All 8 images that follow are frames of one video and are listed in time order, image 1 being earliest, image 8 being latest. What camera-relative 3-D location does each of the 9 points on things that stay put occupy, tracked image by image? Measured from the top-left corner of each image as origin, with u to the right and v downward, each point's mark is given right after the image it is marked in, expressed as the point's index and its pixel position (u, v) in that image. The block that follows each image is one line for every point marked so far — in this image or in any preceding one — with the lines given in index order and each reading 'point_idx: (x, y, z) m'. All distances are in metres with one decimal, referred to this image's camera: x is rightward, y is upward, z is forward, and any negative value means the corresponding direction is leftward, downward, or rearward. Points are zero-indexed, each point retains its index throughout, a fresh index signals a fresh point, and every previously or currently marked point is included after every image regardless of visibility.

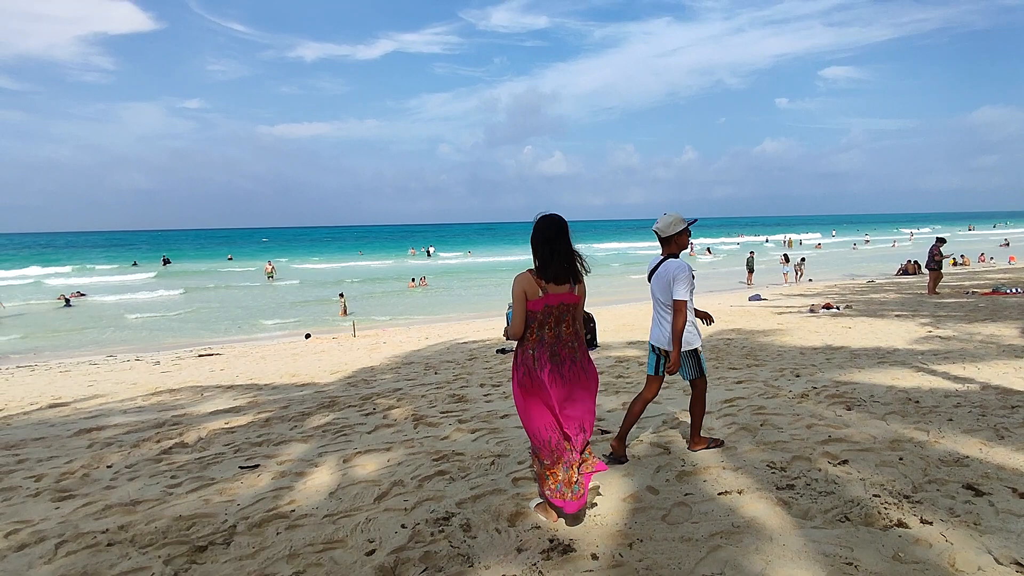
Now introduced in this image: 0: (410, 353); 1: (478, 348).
0: (-1.8, -1.1, +10.2) m
1: (-0.6, -1.0, +10.1) m
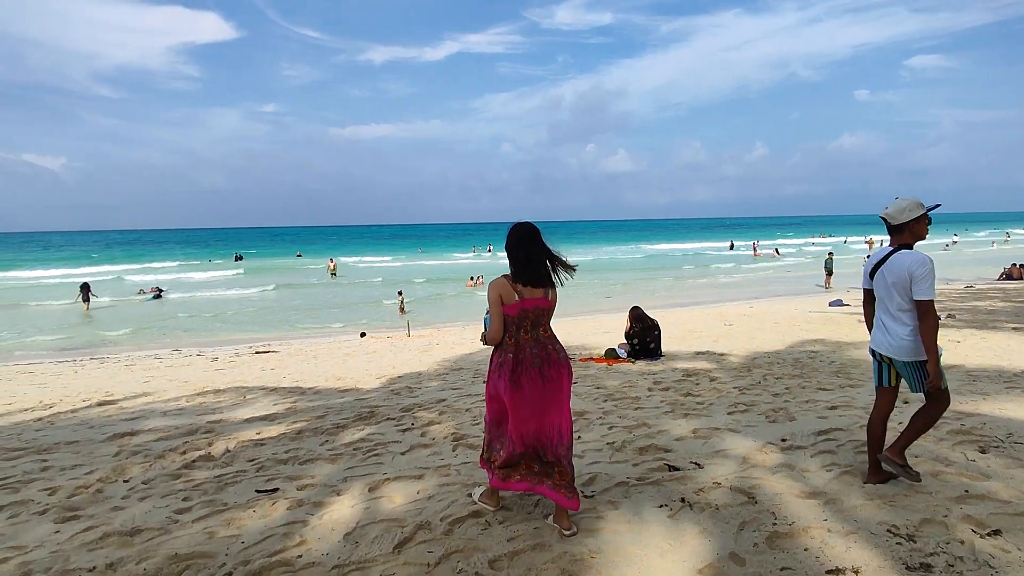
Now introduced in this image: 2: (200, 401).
0: (-0.8, -1.1, +9.7) m
1: (+0.3, -1.1, +9.5) m
2: (-3.7, -1.3, +7.1) m
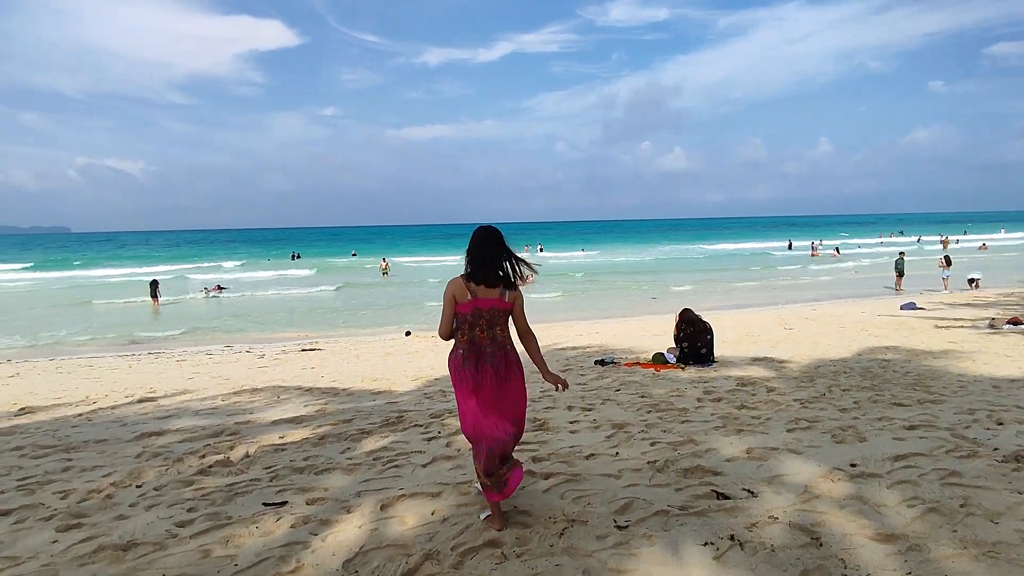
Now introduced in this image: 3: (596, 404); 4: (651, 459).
0: (-0.2, -1.1, +9.4) m
1: (+1.0, -1.1, +9.1) m
2: (-3.3, -1.3, +7.0) m
3: (+0.8, -1.1, +5.5) m
4: (+0.9, -1.1, +3.8) m
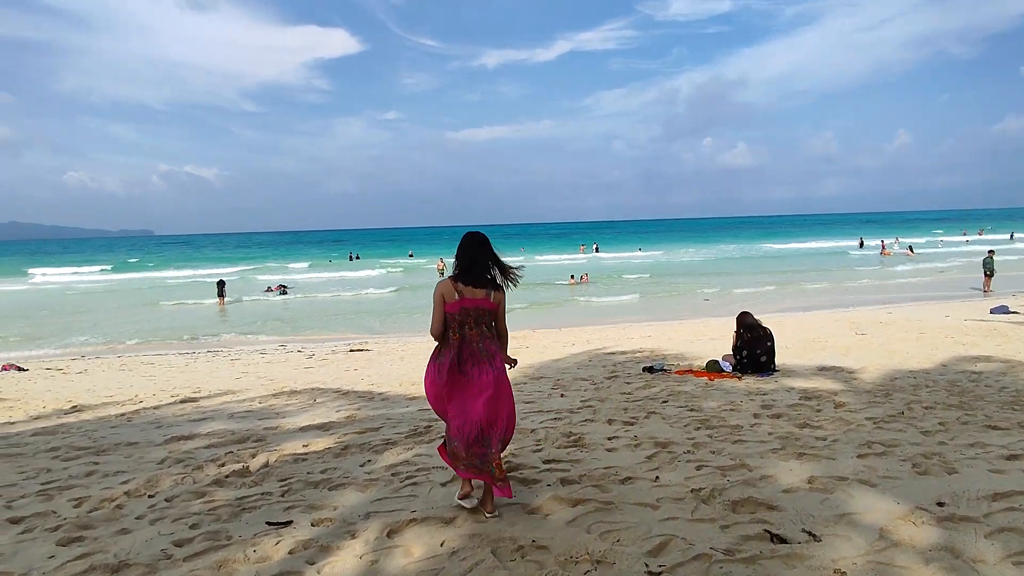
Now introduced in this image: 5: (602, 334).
0: (+0.5, -1.2, +9.0) m
1: (+1.6, -1.1, +8.6) m
2: (-2.8, -1.3, +6.9) m
3: (+1.1, -1.1, +5.1) m
4: (+1.0, -1.1, +3.4) m
5: (+2.2, -1.1, +14.1) m
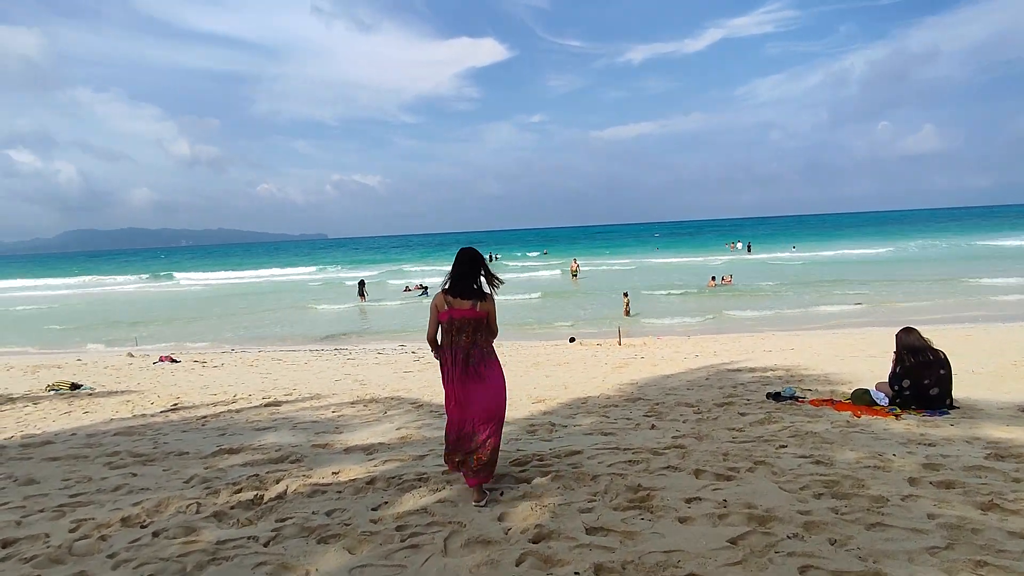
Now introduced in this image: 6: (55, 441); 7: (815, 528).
0: (+1.9, -1.2, +7.8) m
1: (+2.9, -1.2, +7.2) m
2: (-1.9, -1.4, +6.6) m
3: (+1.5, -1.2, +3.9) m
4: (+1.0, -1.2, +2.2) m
5: (+4.7, -1.2, +12.4) m
6: (-4.3, -1.4, +5.5) m
7: (+1.5, -1.2, +2.9) m
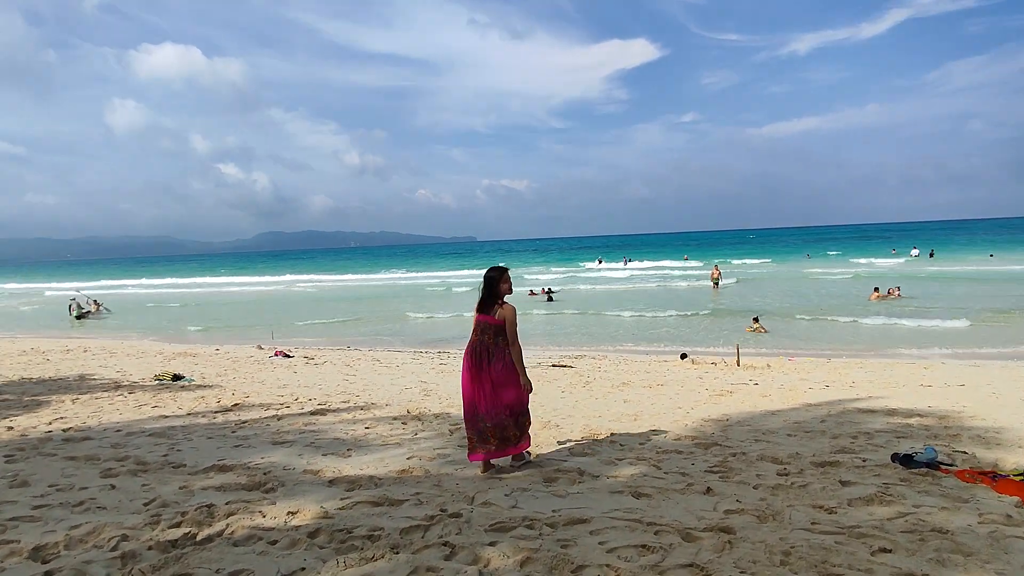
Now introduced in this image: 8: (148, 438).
0: (+2.6, -1.4, +6.4) m
1: (+3.4, -1.3, +5.5) m
2: (-1.4, -1.4, +6.1) m
3: (+1.3, -1.3, +2.6) m
4: (+0.4, -1.3, +1.1) m
5: (+6.4, -1.5, +10.1) m
6: (-4.0, -1.4, +5.6) m
7: (+1.0, -1.3, +1.7) m
8: (-3.4, -1.4, +5.6) m
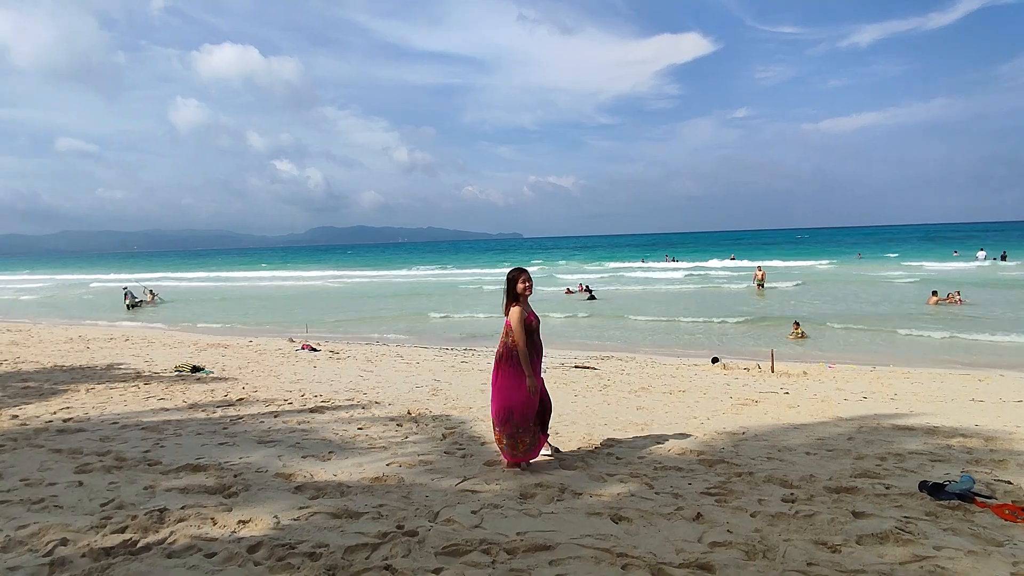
0: (+2.6, -1.4, +5.9) m
1: (+3.3, -1.4, +4.9) m
2: (-1.4, -1.4, +5.8) m
3: (+1.0, -1.3, +2.2) m
4: (0.0, -1.3, +0.8) m
5: (+6.7, -1.5, +9.3) m
6: (-4.0, -1.3, +5.6) m
7: (+0.7, -1.3, +1.3) m
8: (-3.5, -1.3, +5.5) m
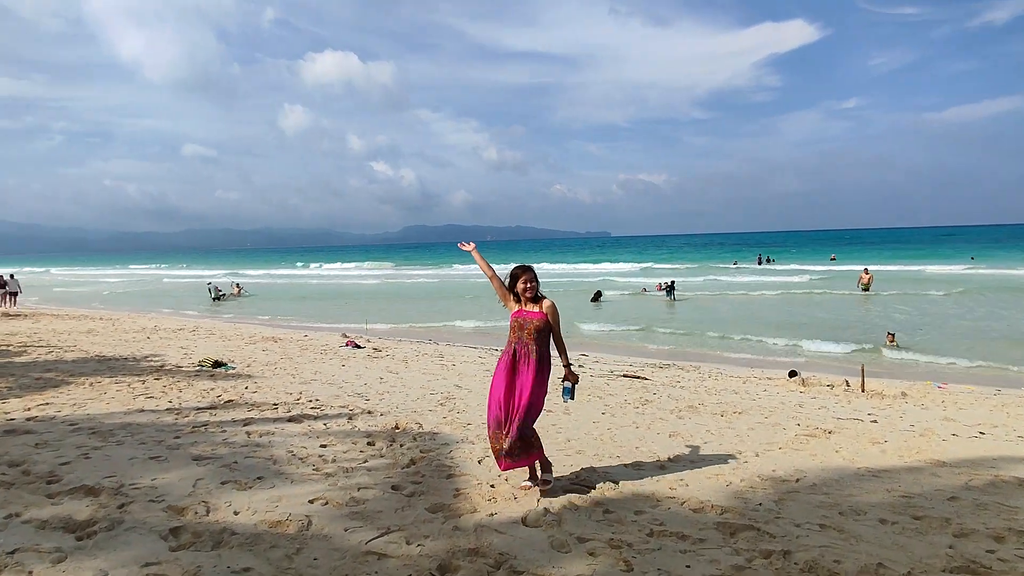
0: (+2.4, -1.4, +4.4) m
1: (+3.0, -1.4, +3.4) m
2: (-1.5, -1.3, +5.0) m
3: (+0.3, -1.3, +1.0) m
4: (-0.8, -1.3, -0.2) m
5: (+7.0, -1.6, +7.2) m
6: (-4.1, -1.2, +5.1) m
7: (-0.1, -1.3, +0.2) m
8: (-3.6, -1.3, +5.0) m
